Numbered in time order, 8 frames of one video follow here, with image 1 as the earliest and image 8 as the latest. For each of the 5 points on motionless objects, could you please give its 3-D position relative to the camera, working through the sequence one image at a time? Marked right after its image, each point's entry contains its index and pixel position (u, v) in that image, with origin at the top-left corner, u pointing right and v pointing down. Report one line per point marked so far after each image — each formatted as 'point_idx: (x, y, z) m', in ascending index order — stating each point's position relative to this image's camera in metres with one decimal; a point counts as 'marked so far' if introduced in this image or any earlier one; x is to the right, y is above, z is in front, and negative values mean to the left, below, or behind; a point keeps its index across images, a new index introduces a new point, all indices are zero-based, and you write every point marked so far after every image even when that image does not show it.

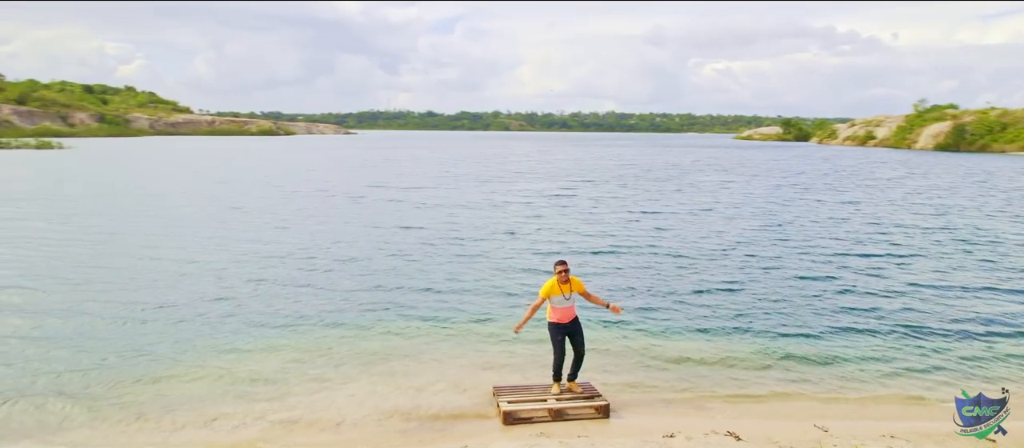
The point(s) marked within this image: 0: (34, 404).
0: (-5.8, -2.1, +8.7) m
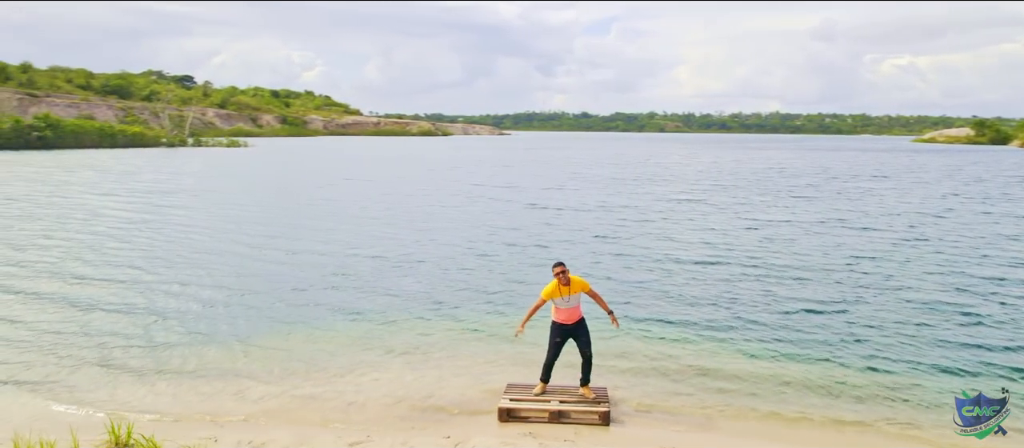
0: (-5.9, -2.0, +10.8) m
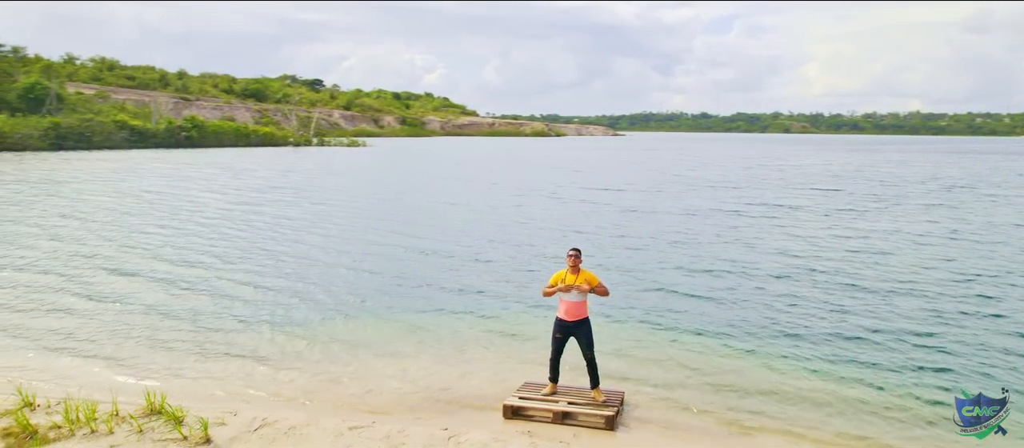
0: (-5.6, -1.9, +12.1) m
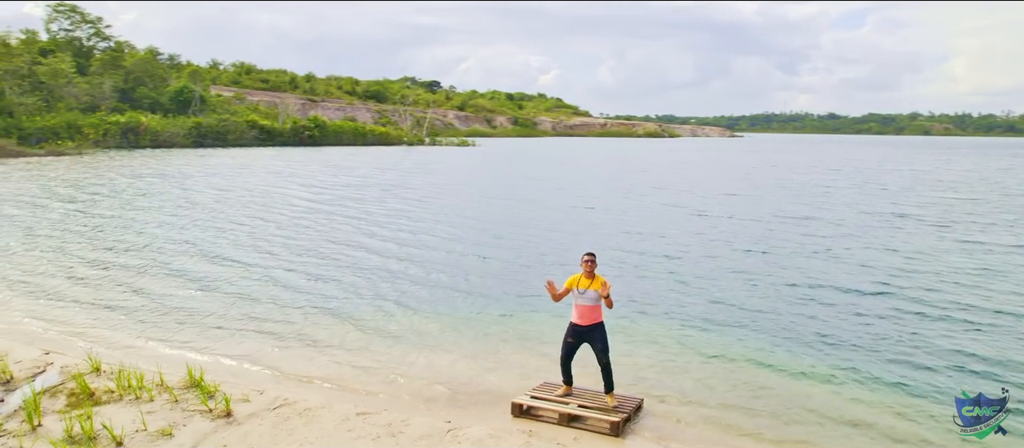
0: (-5.1, -1.8, +13.3) m
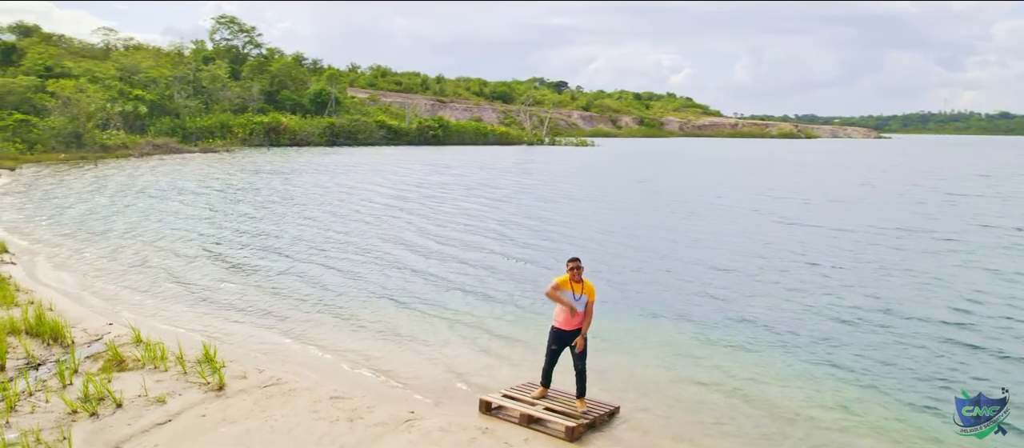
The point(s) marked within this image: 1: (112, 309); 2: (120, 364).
0: (-4.9, -1.7, +14.8) m
1: (-8.0, -1.7, +14.4) m
2: (-6.4, -2.3, +11.7) m
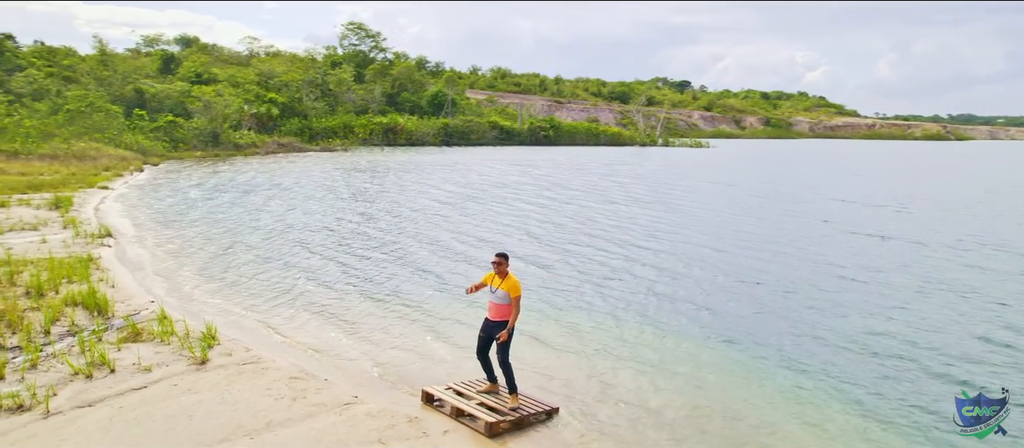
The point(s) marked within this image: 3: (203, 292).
0: (-5.0, -1.6, +16.2) m
1: (-8.1, -1.5, +16.5) m
2: (-7.1, -2.1, +13.6) m
3: (-6.9, -1.5, +16.5) m
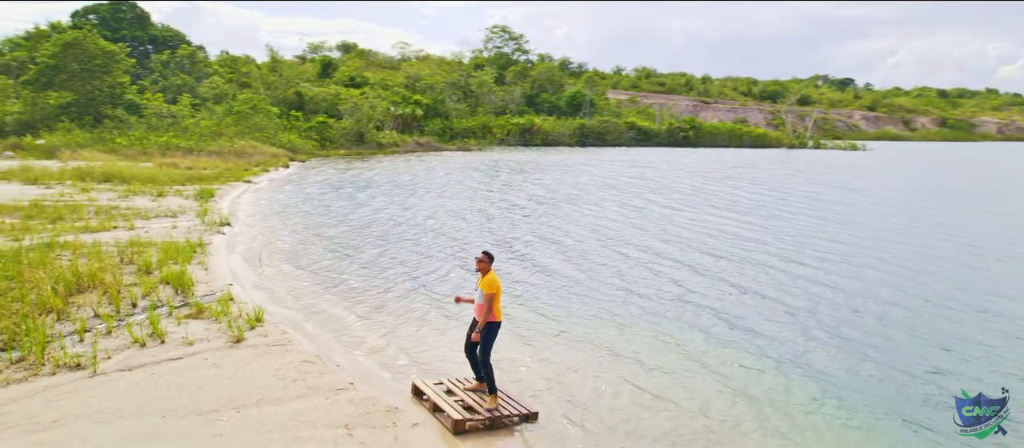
0: (-4.0, -1.5, +17.4) m
1: (-6.9, -1.3, +18.5) m
2: (-6.7, -1.9, +15.4) m
3: (-5.8, -1.3, +18.2) m
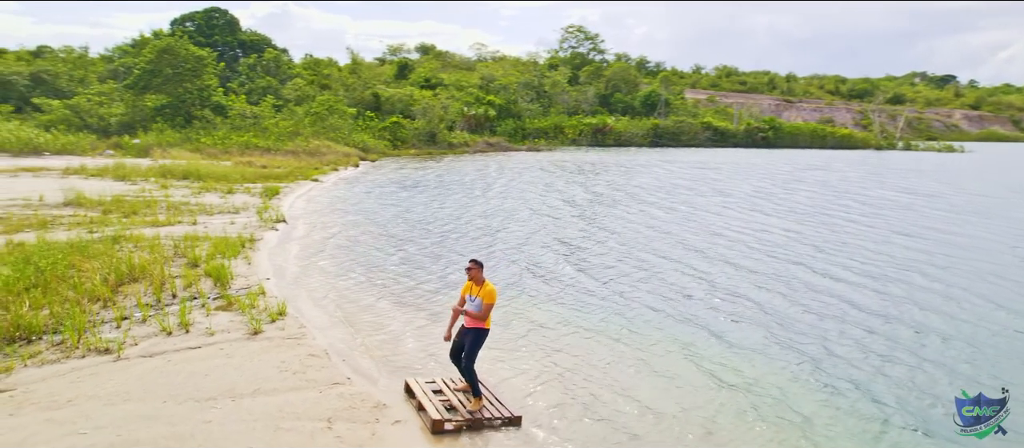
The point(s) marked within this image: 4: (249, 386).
0: (-3.5, -1.4, +17.9) m
1: (-6.2, -1.2, +19.4) m
2: (-6.4, -1.8, +16.2) m
3: (-5.1, -1.3, +18.9) m
4: (-4.4, -2.7, +12.2) m
